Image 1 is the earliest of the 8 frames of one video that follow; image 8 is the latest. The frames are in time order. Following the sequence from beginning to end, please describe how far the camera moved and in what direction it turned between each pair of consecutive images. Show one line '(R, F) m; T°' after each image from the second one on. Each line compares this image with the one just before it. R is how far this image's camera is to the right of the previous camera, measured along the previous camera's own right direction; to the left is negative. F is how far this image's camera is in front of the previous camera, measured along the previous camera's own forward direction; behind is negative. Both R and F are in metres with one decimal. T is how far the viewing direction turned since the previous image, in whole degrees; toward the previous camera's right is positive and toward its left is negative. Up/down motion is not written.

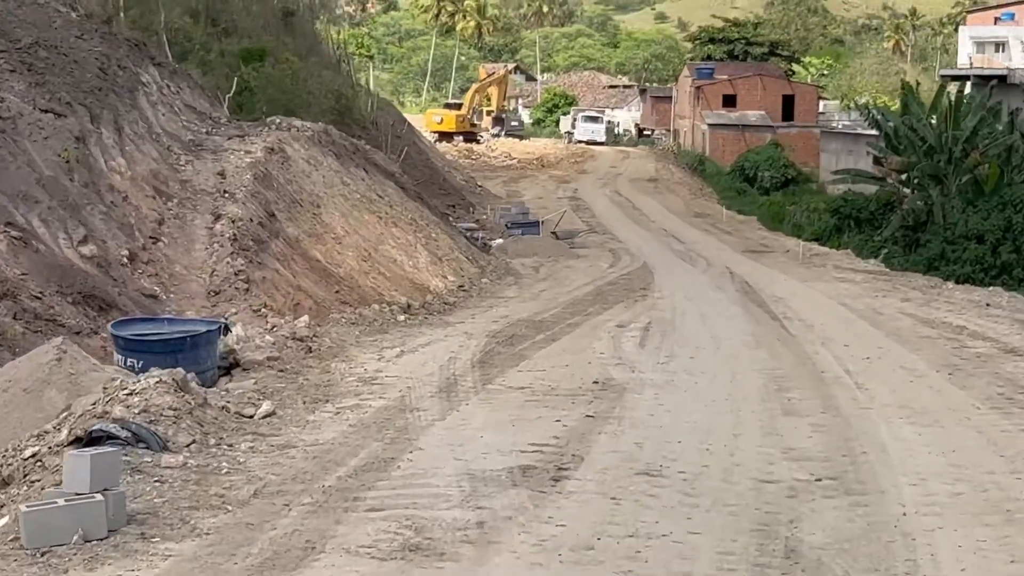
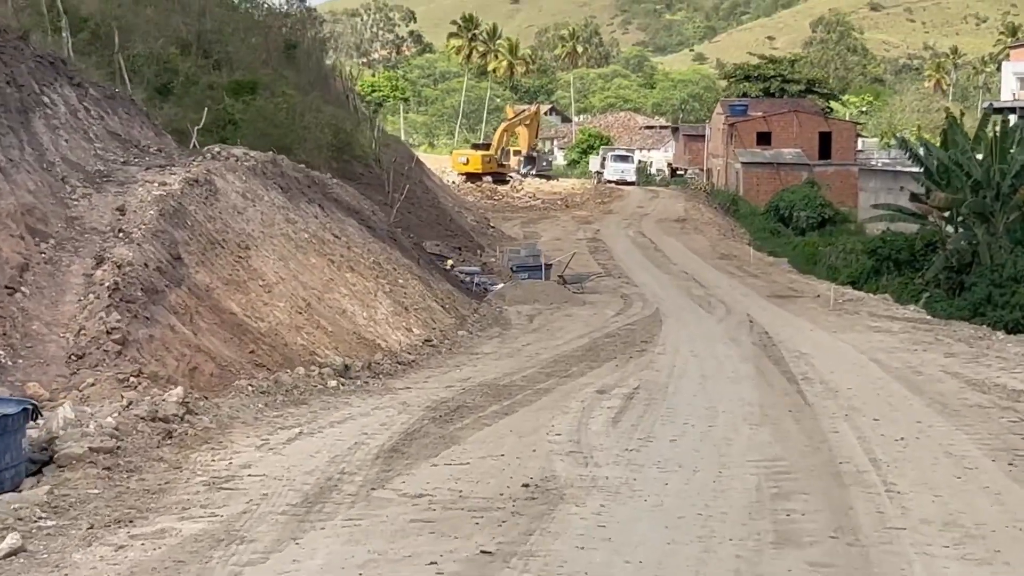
(+0.5, +2.4) m; -1°
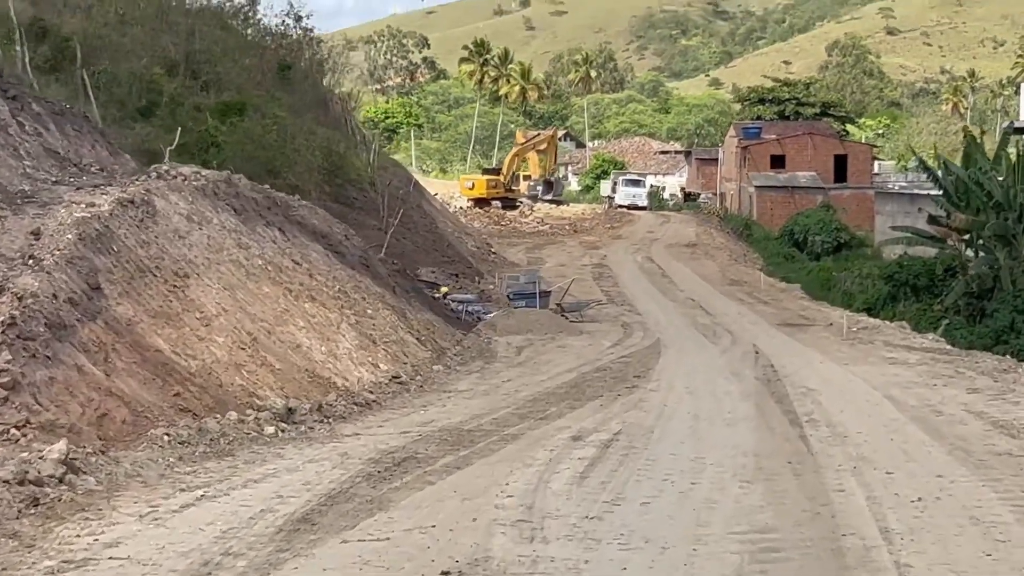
(+0.3, +1.3) m; -1°
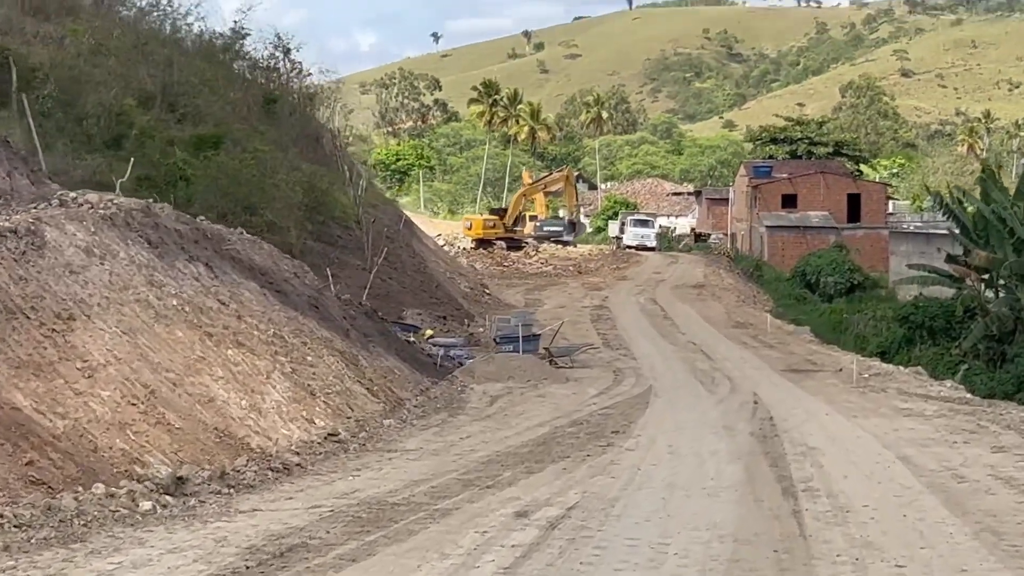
(+0.4, +1.7) m; -1°
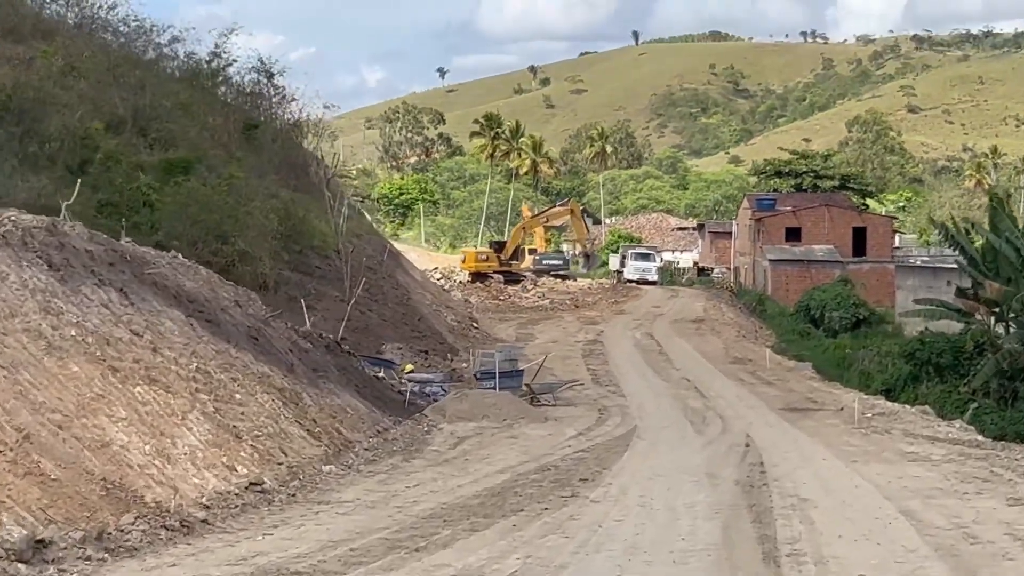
(+0.3, +1.3) m; 0°
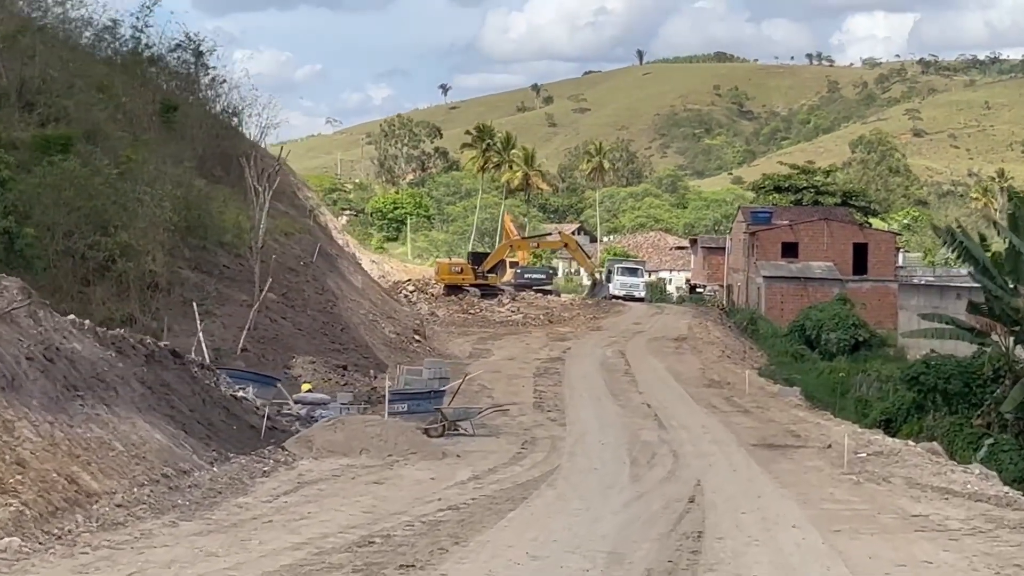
(+0.9, +4.0) m; 0°
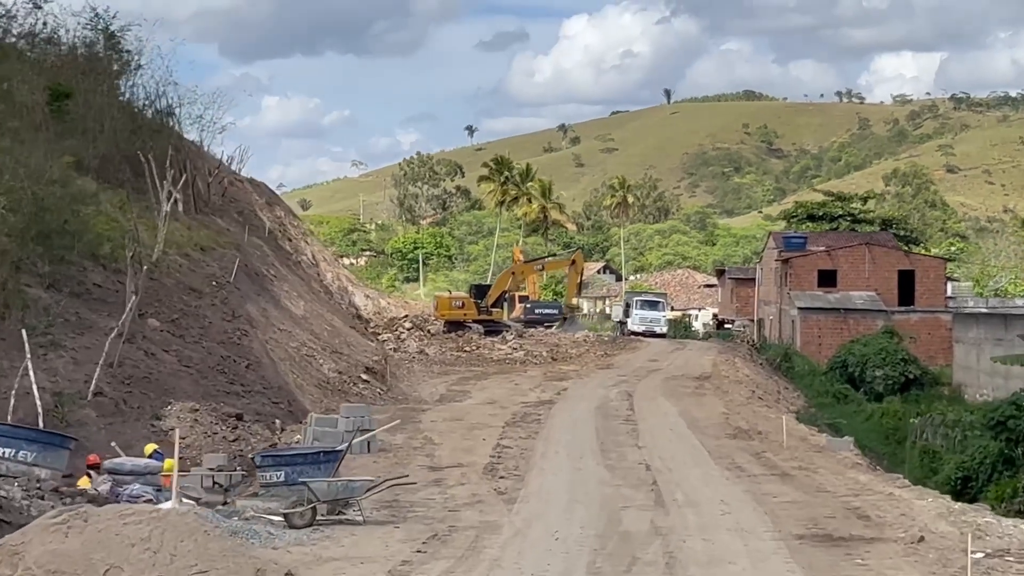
(+0.7, +5.8) m; -1°
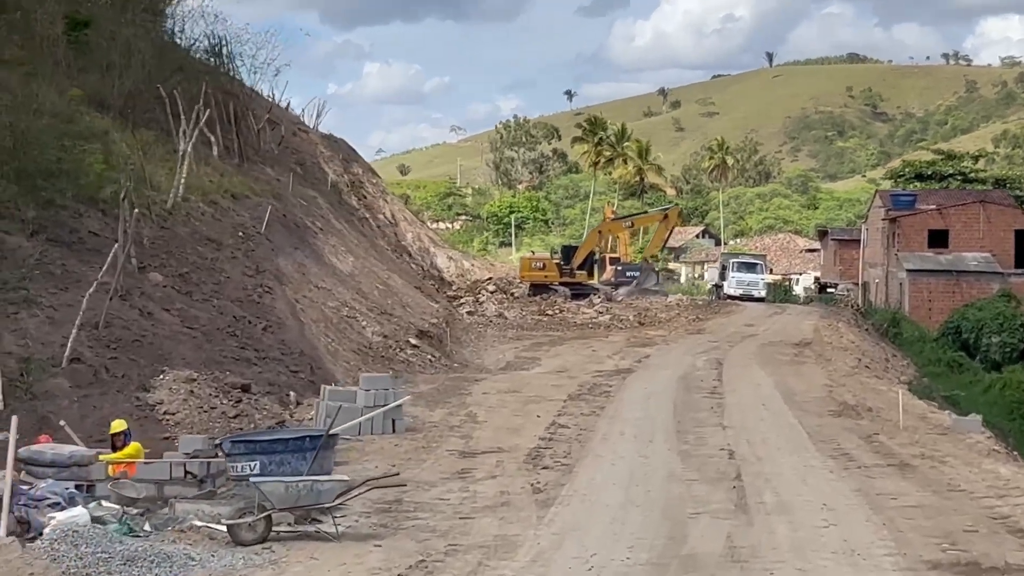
(+0.3, +2.8) m; -3°
